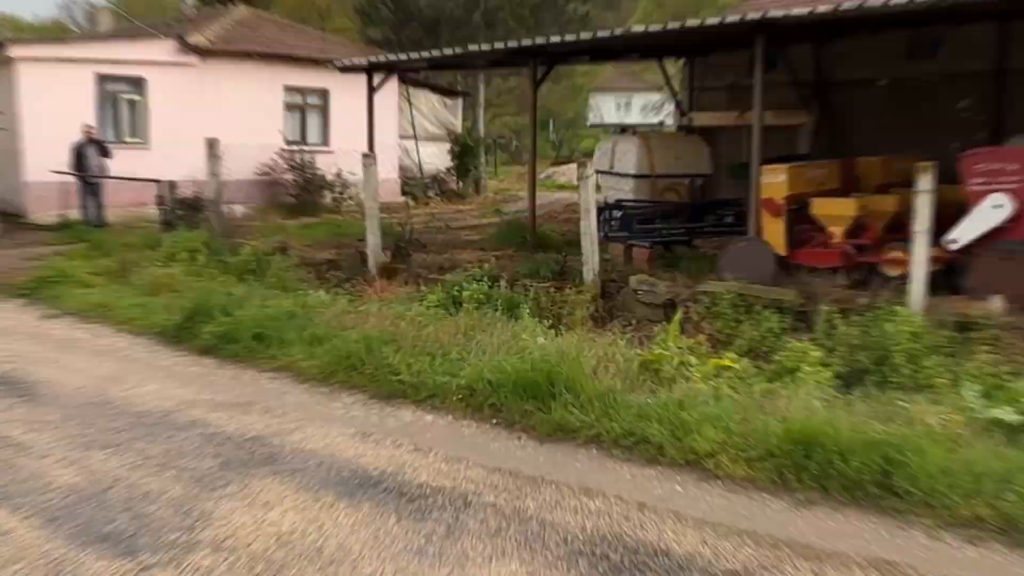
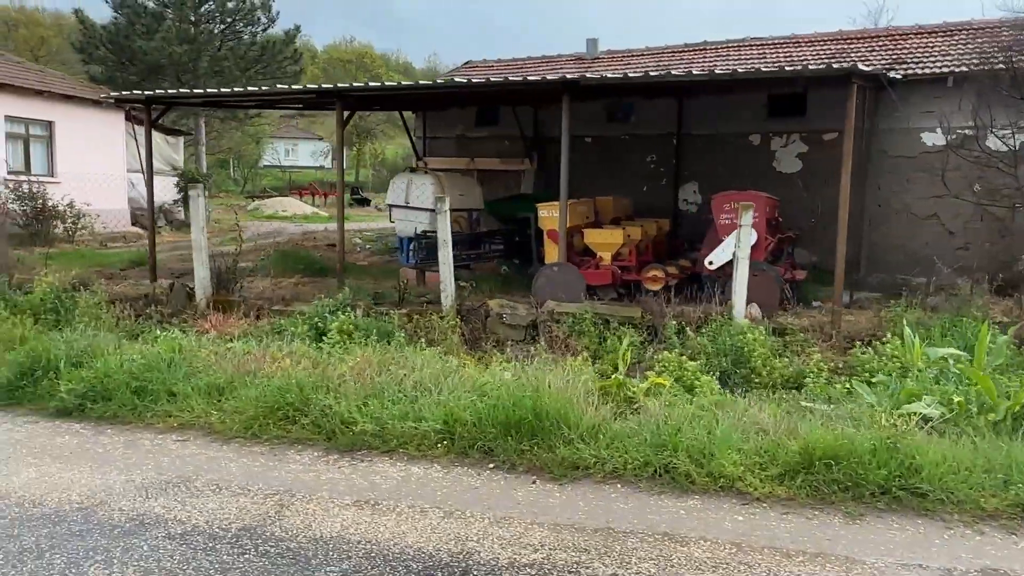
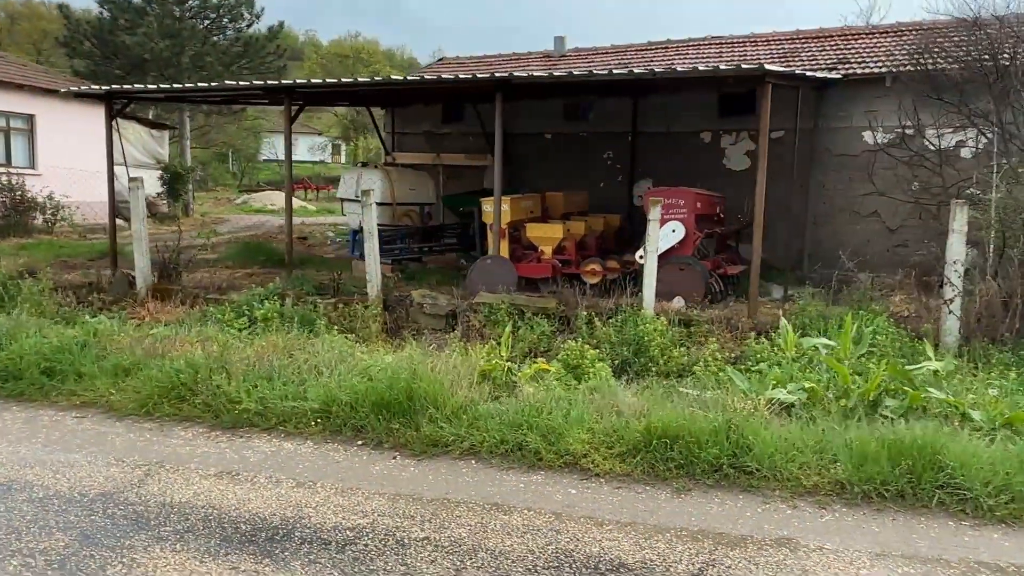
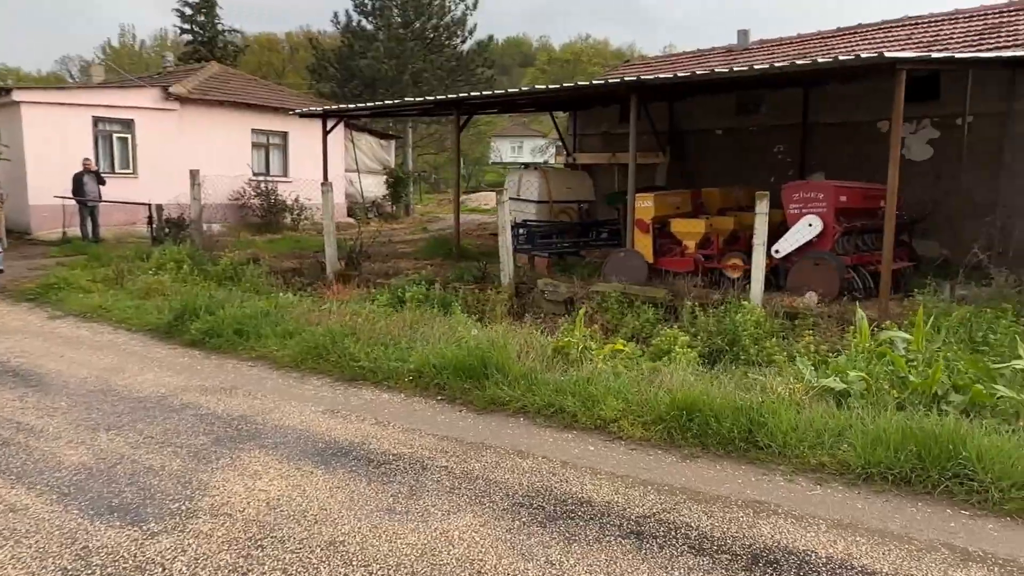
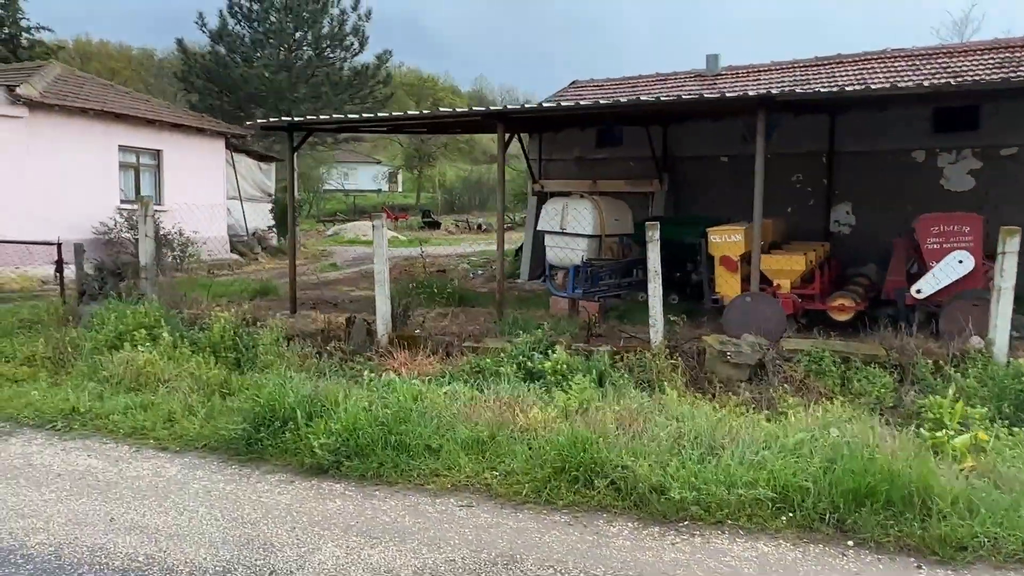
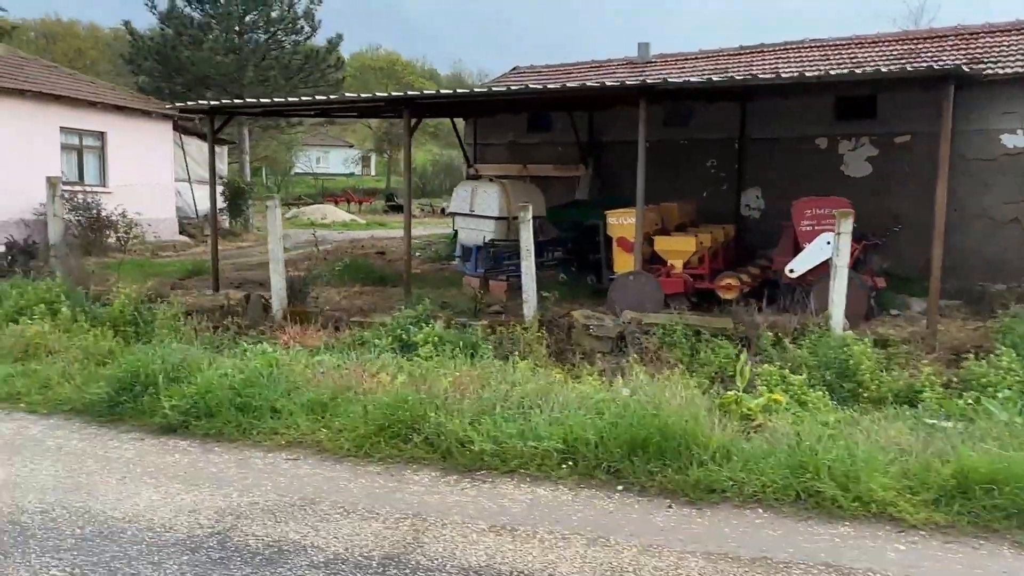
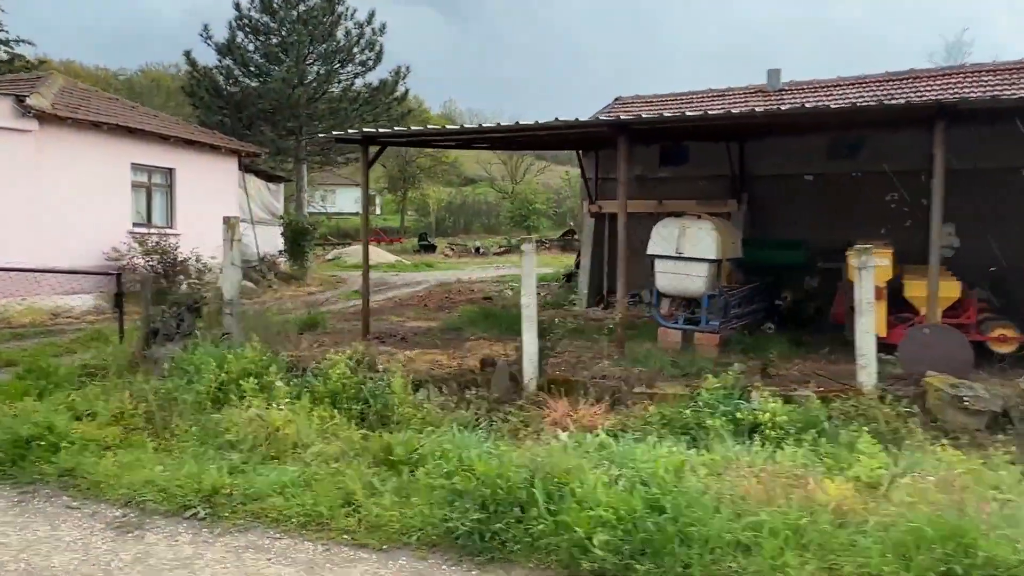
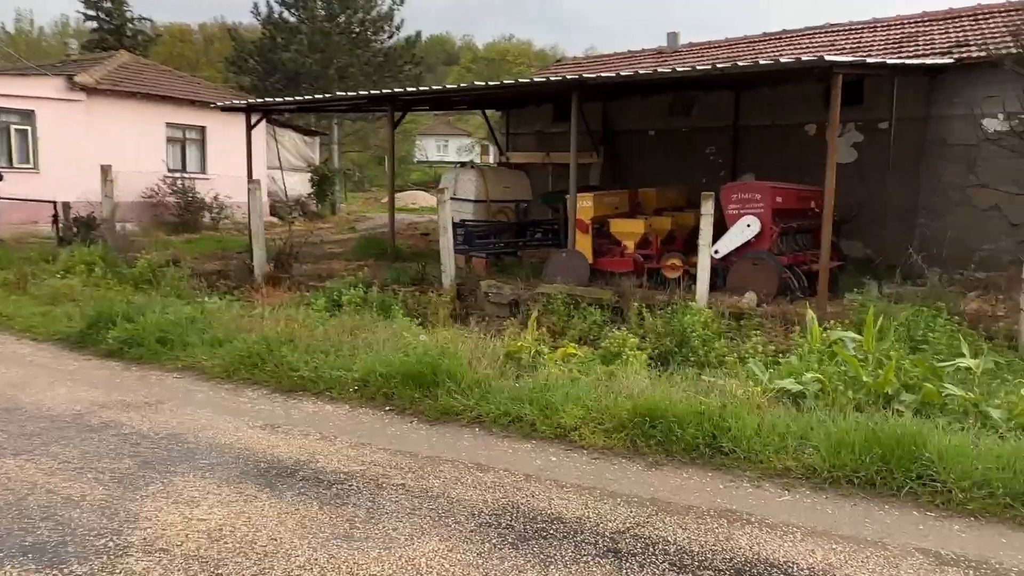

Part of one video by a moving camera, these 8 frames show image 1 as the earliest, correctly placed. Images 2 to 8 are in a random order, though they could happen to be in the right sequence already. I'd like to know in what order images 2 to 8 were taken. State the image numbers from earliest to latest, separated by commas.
4, 8, 3, 2, 6, 5, 7
